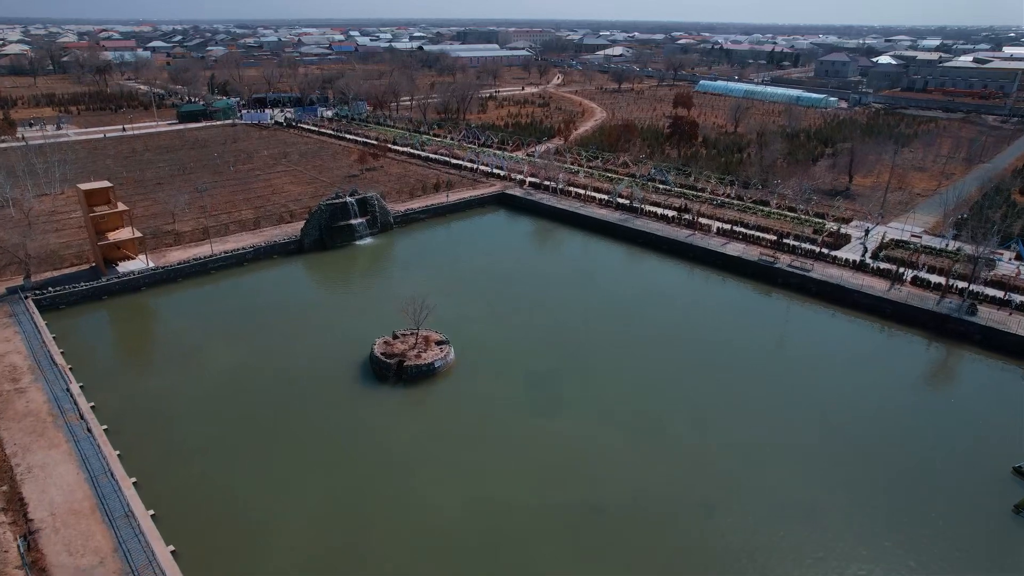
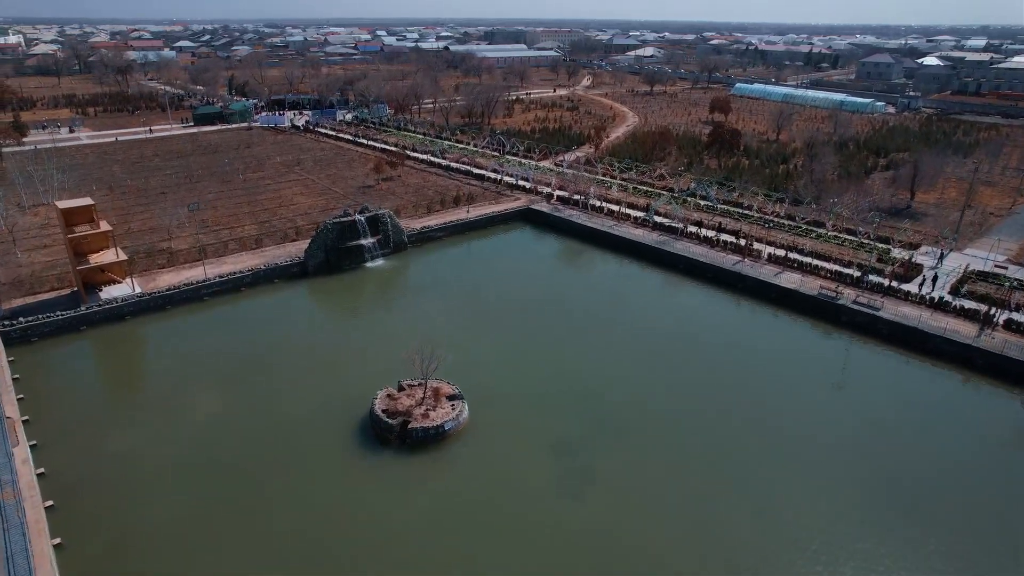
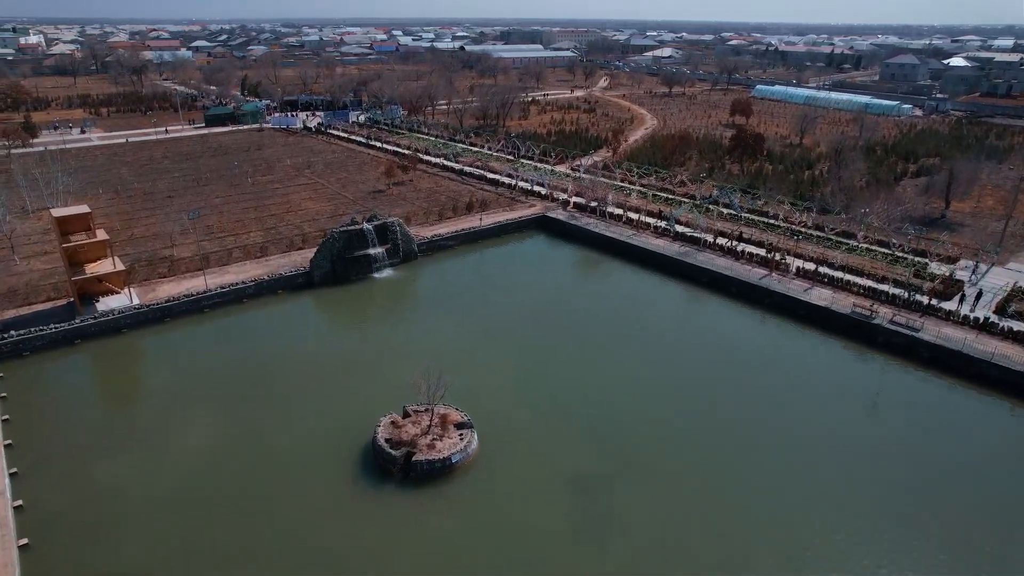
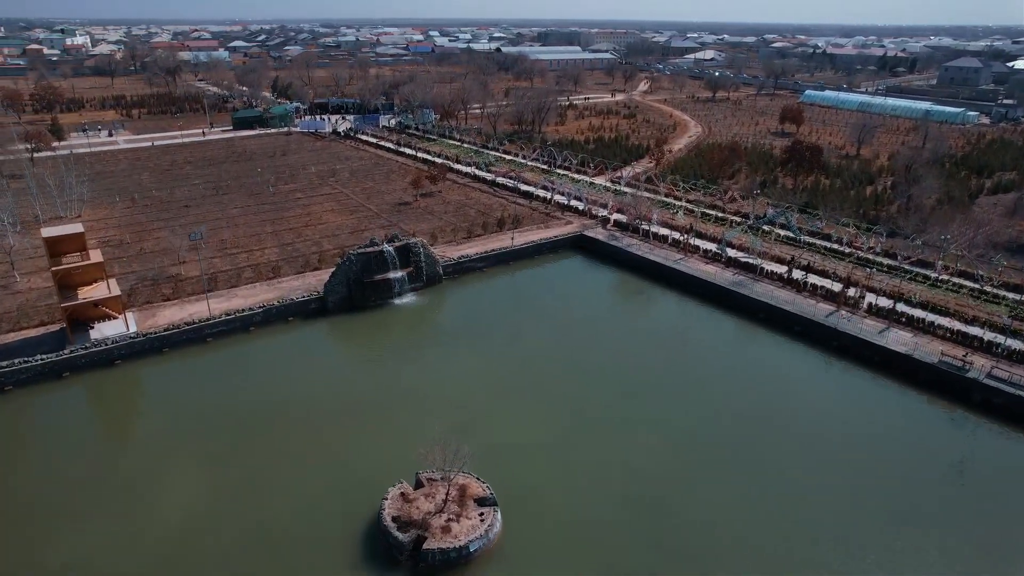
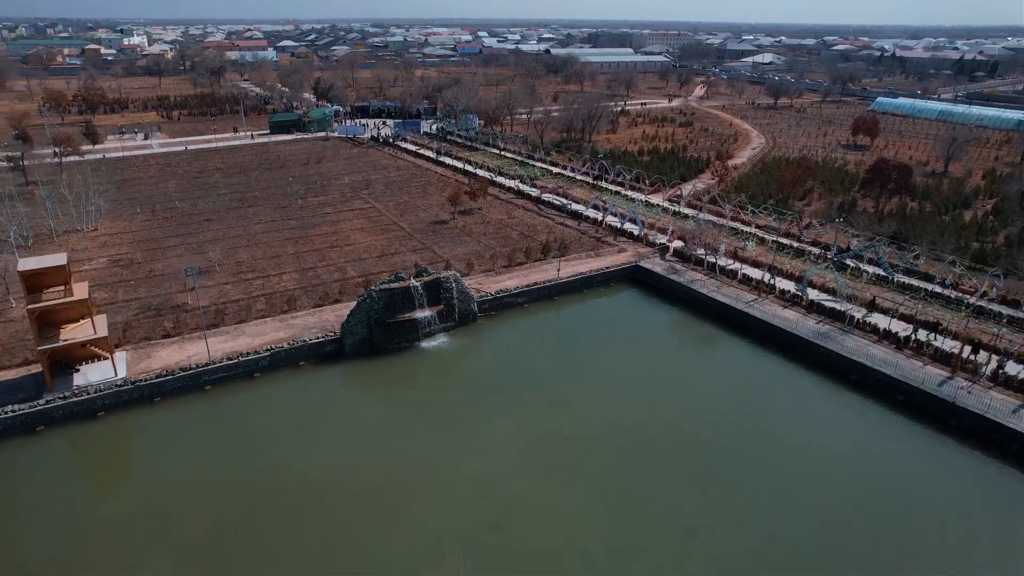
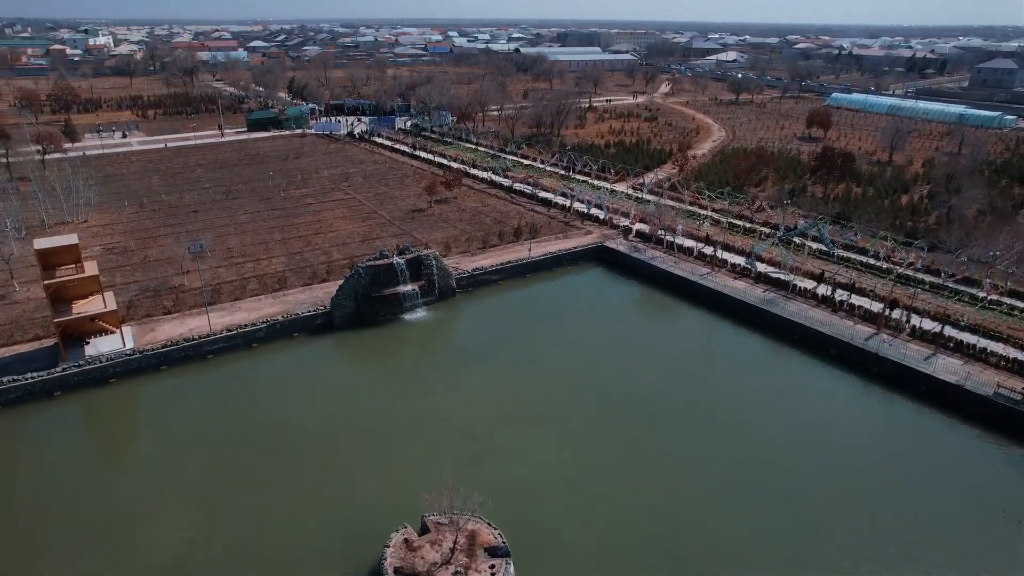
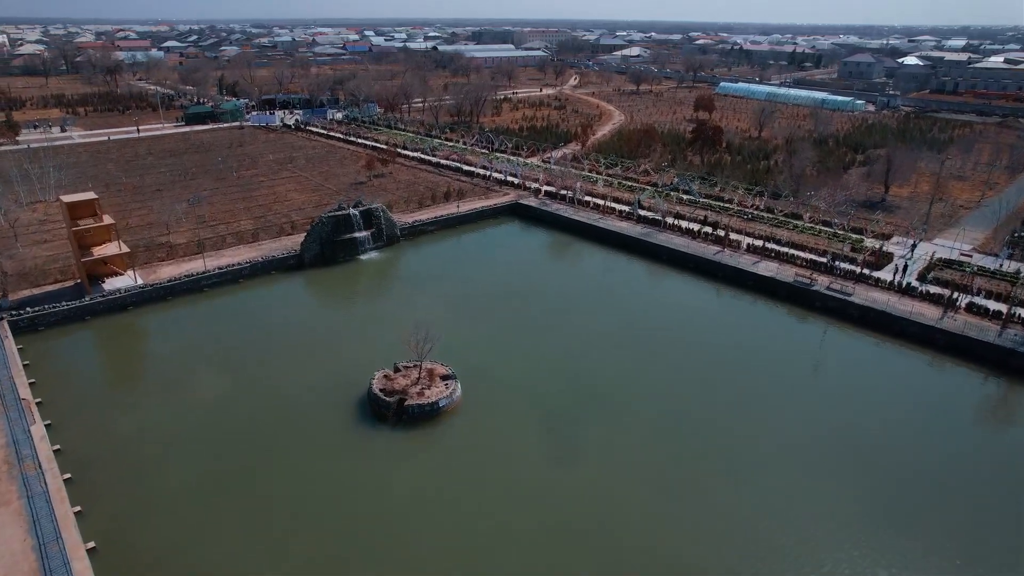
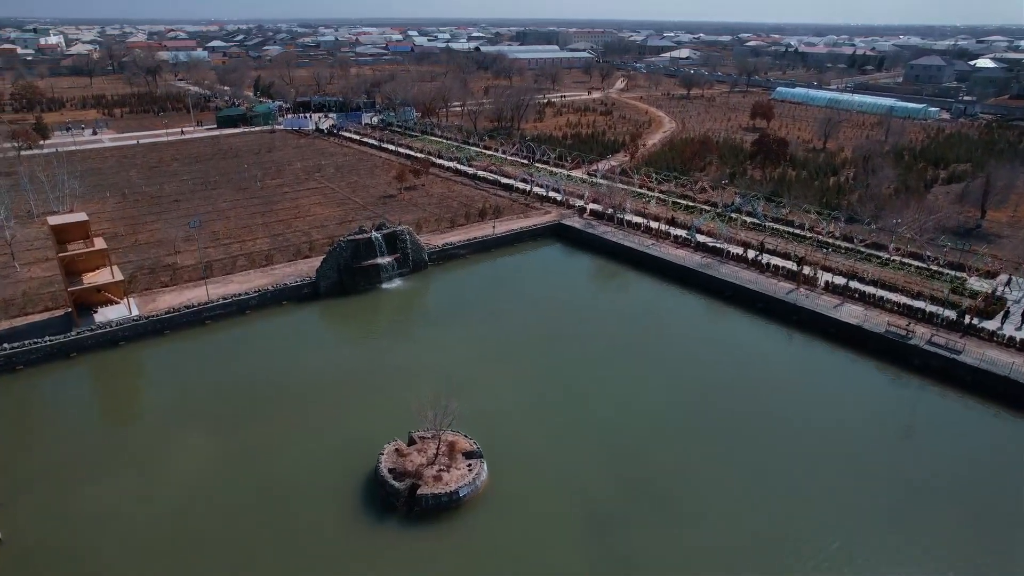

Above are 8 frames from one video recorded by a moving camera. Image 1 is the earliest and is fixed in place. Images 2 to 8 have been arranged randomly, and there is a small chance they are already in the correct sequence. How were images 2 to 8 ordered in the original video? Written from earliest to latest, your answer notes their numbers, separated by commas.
7, 2, 3, 8, 4, 6, 5
